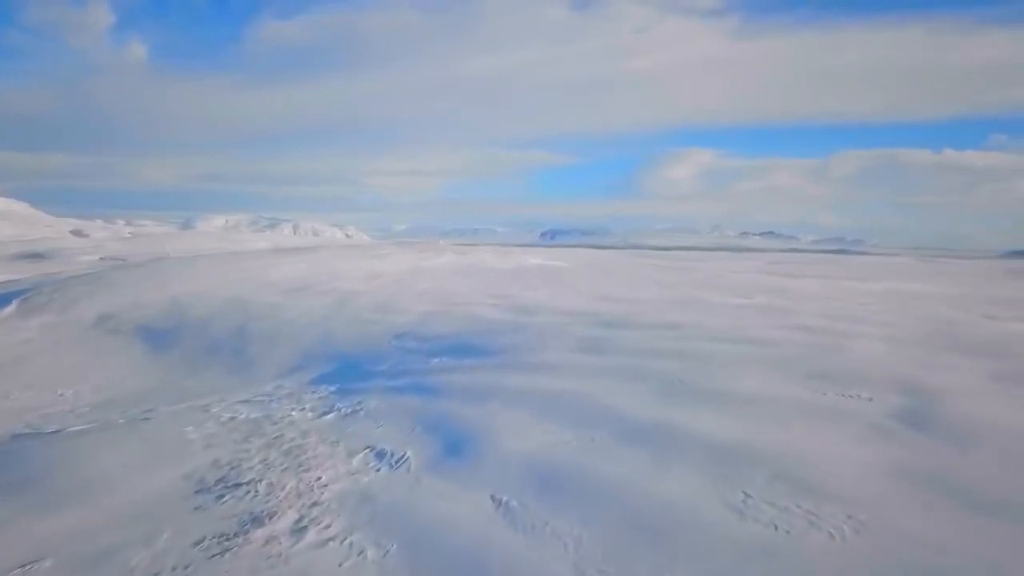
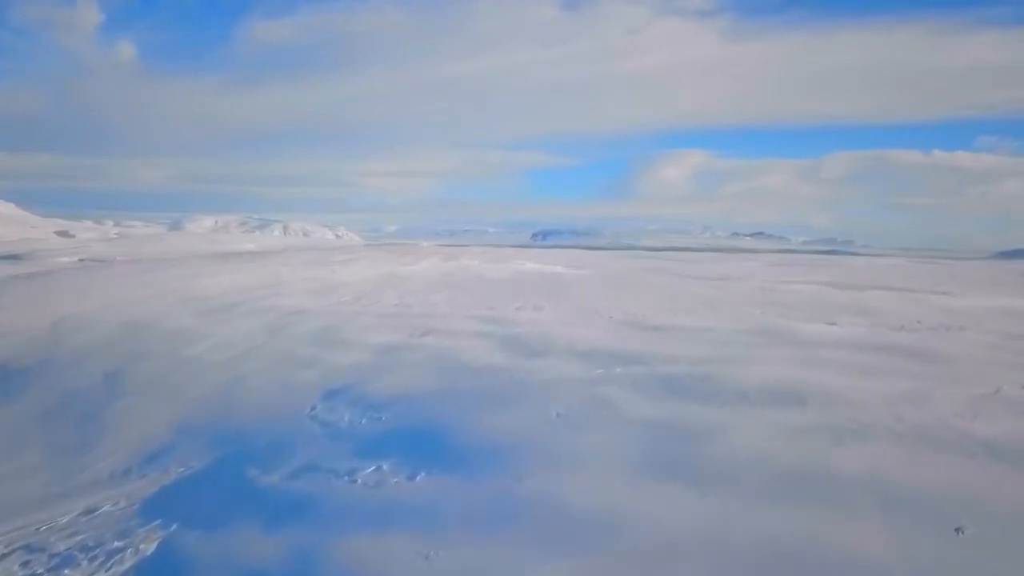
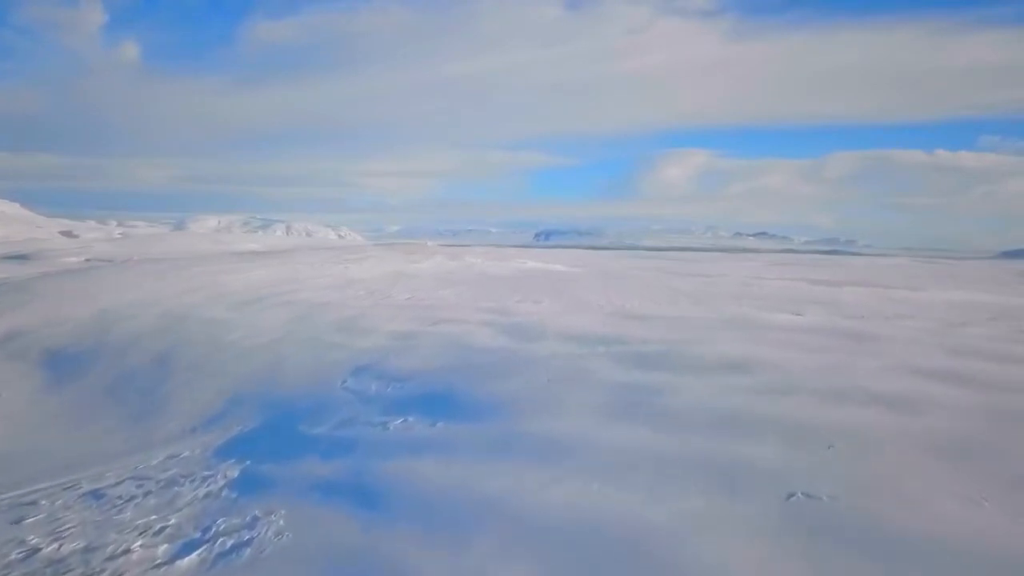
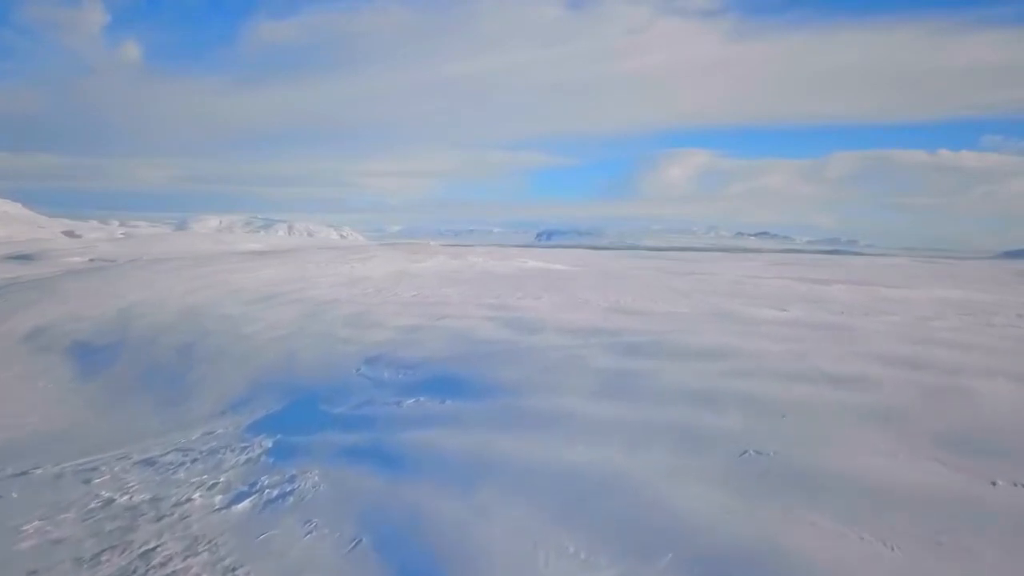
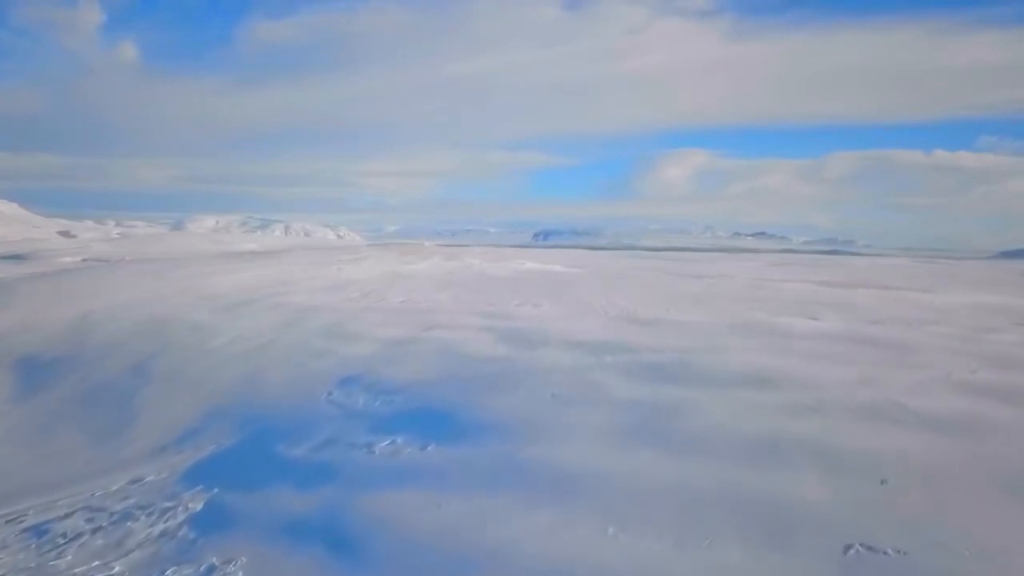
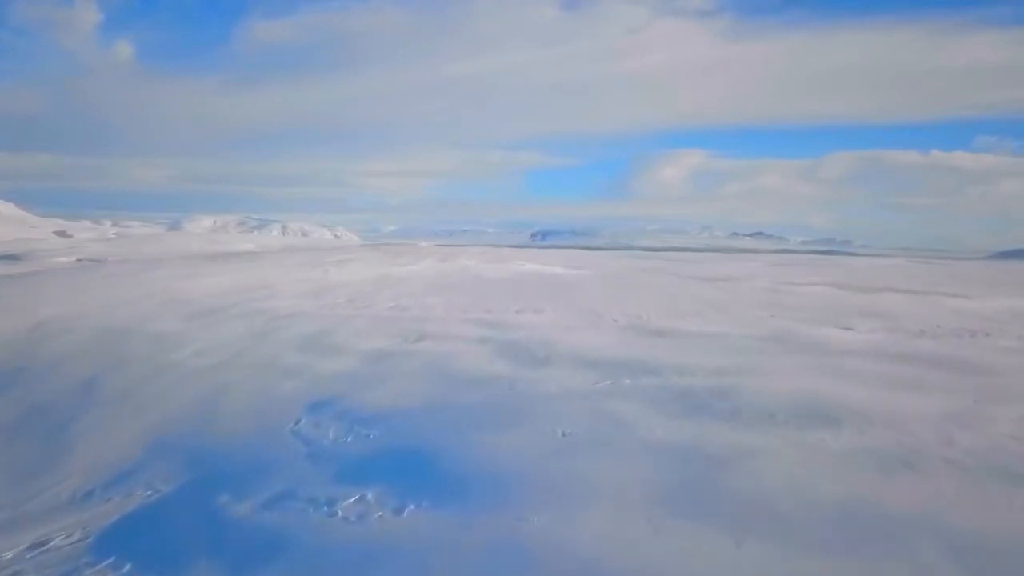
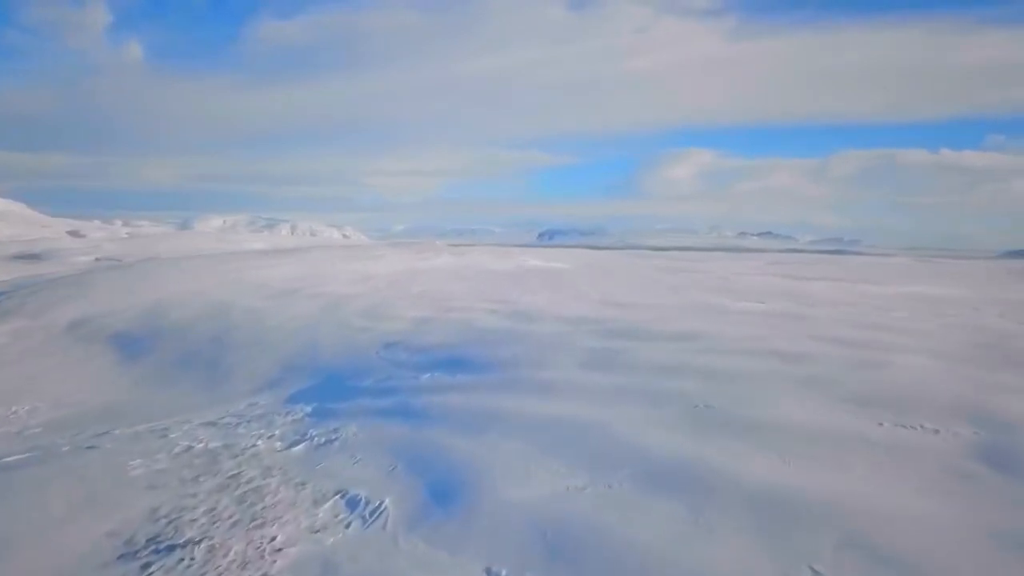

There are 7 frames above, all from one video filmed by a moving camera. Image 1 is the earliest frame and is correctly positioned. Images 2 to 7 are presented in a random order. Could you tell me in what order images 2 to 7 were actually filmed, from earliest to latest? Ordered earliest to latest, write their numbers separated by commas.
7, 4, 3, 5, 2, 6
